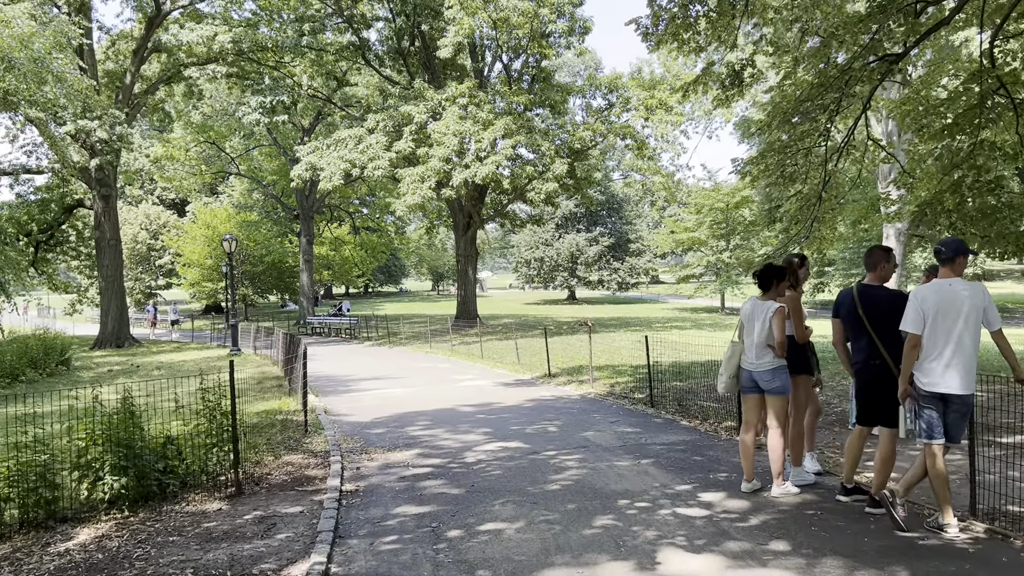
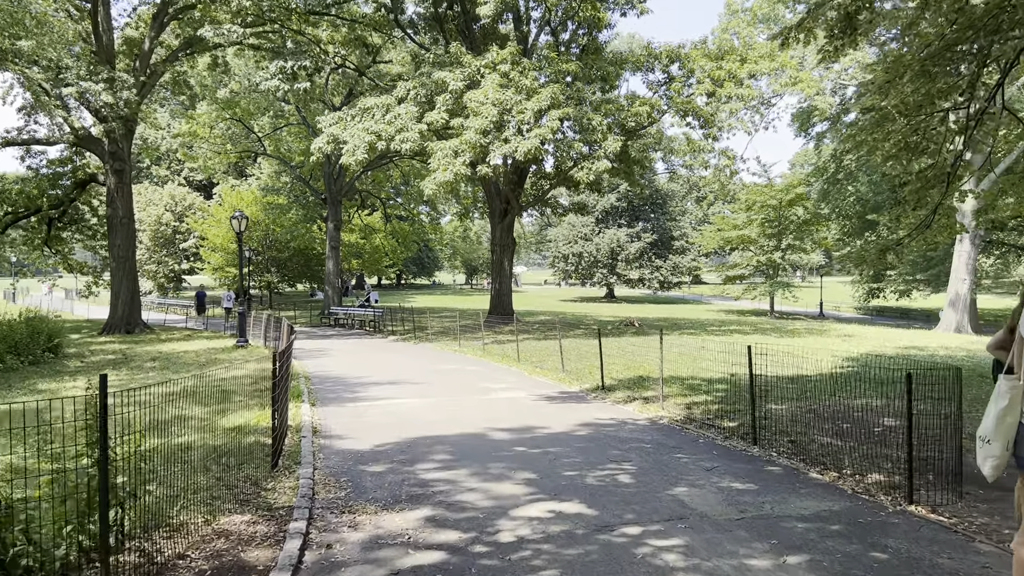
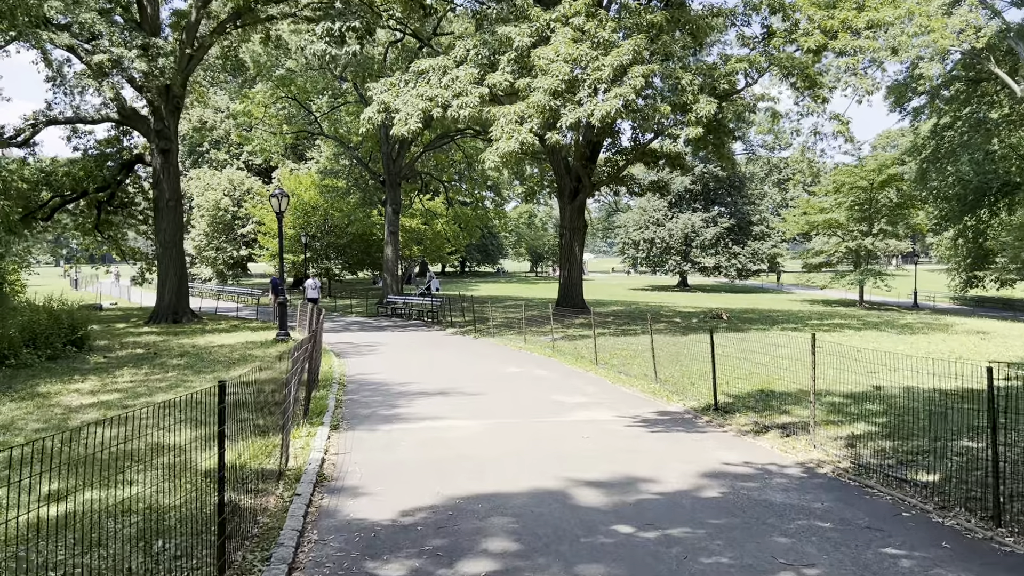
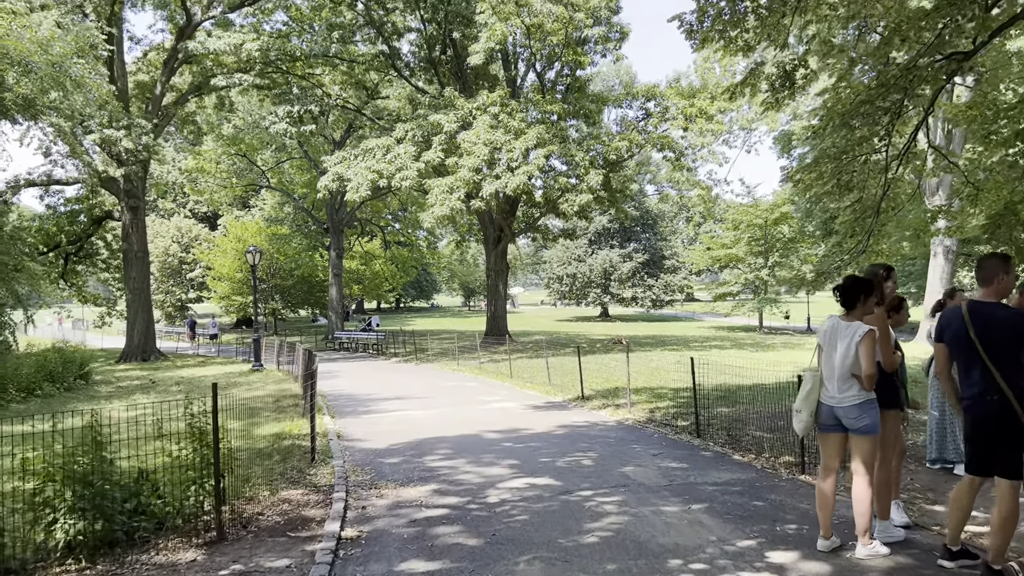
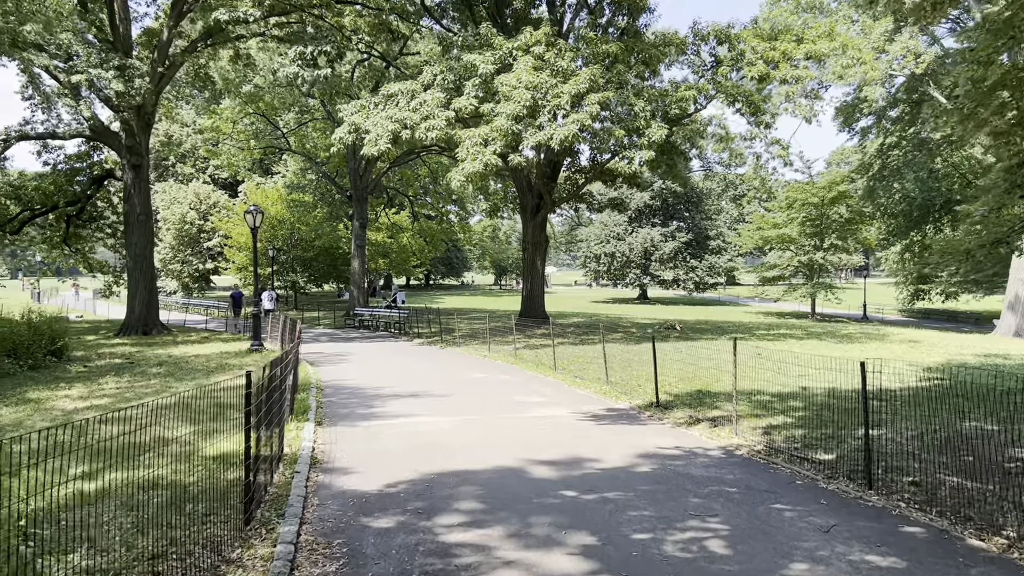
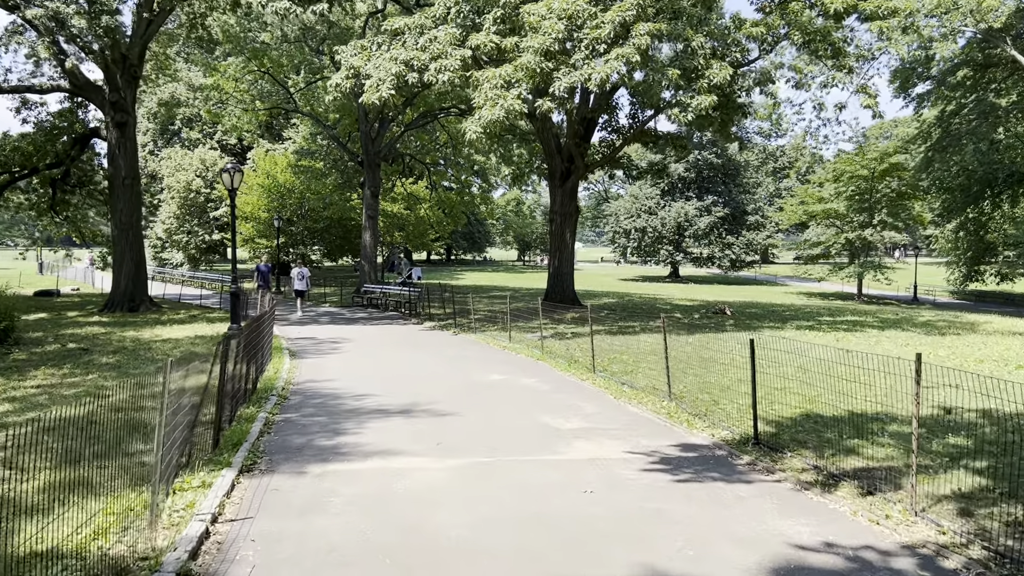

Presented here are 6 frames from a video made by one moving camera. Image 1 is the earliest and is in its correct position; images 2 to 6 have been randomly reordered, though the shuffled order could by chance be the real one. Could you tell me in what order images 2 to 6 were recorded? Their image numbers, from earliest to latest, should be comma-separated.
4, 2, 5, 3, 6
